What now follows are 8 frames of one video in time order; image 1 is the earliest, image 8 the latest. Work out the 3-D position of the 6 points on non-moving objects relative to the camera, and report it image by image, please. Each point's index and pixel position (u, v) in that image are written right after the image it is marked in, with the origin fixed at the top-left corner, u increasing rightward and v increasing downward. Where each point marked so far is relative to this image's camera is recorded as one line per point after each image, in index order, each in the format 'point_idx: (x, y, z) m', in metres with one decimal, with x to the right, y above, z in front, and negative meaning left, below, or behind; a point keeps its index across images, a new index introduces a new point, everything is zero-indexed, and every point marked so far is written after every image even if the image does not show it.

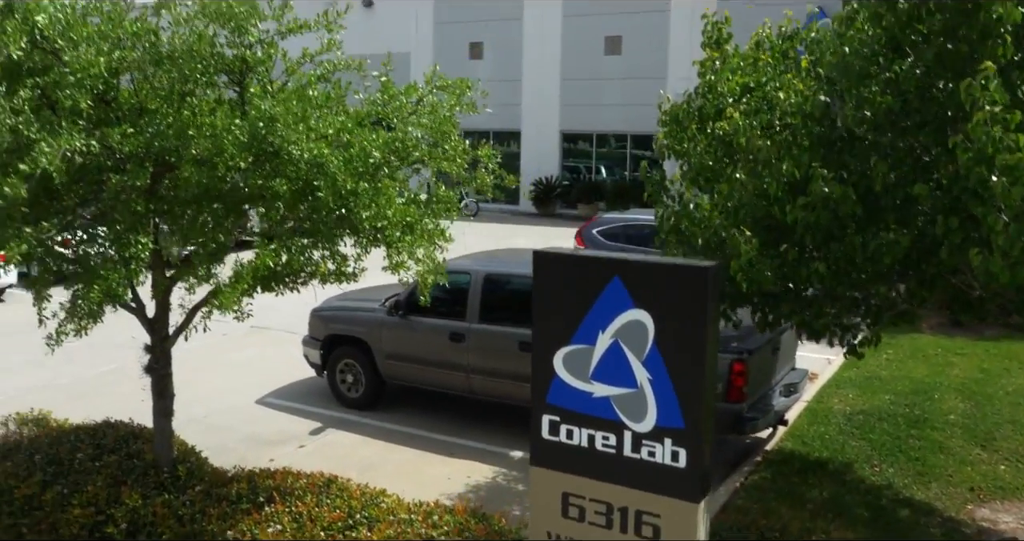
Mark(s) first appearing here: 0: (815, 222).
0: (+1.5, +0.2, +4.5) m
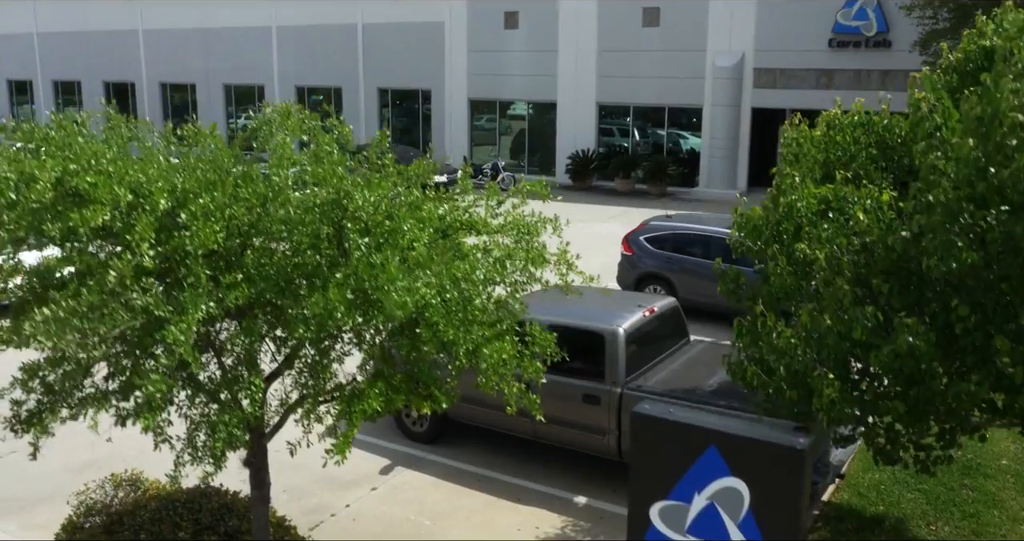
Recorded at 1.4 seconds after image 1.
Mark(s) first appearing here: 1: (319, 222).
0: (+1.9, -0.5, +4.6) m
1: (-1.0, +0.2, +4.7) m
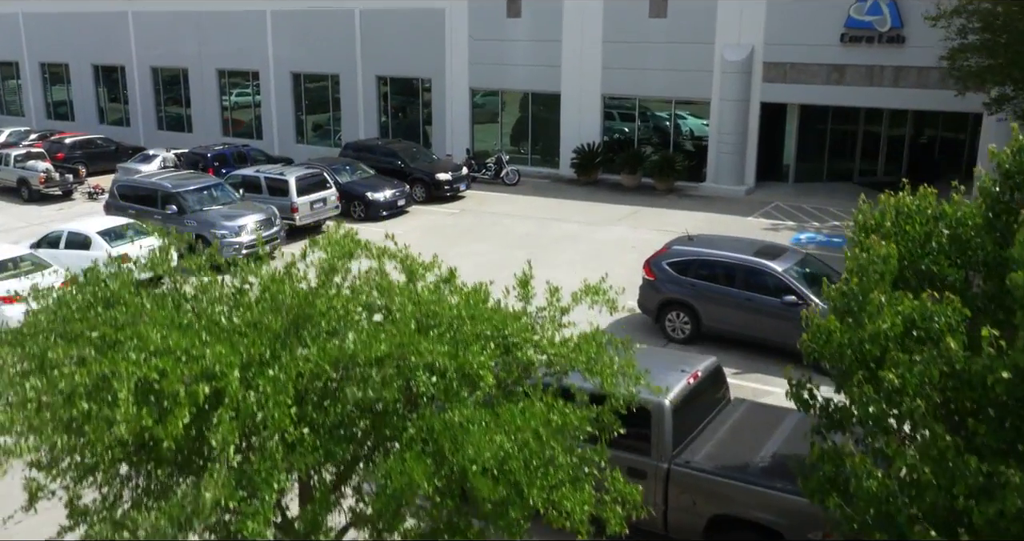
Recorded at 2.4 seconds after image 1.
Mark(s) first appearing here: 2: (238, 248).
0: (+2.3, -1.2, +4.4) m
1: (-0.6, -0.5, +4.4) m
2: (-5.2, +0.4, +17.4) m
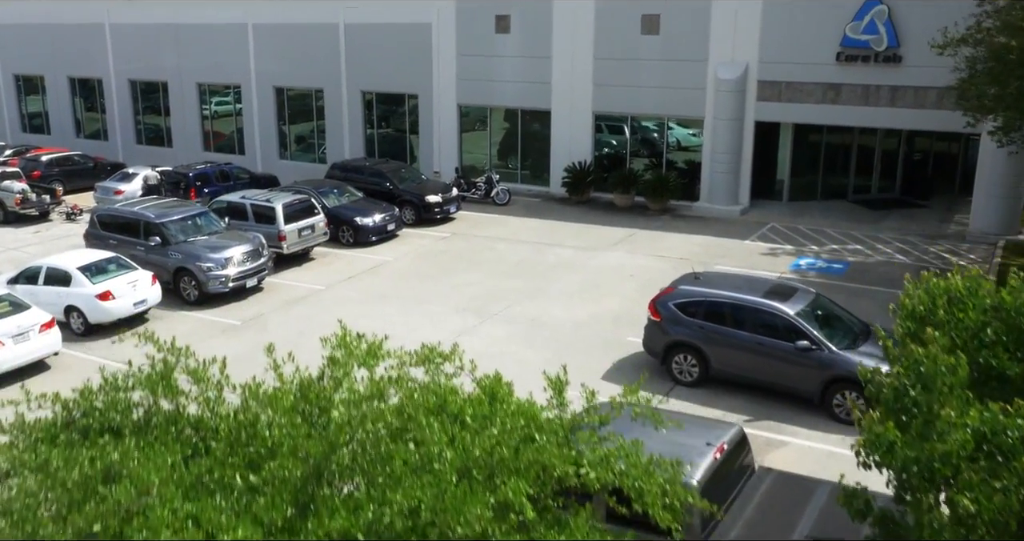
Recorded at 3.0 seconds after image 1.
0: (+2.6, -1.8, +4.0) m
1: (-0.4, -1.1, +3.9) m
2: (-5.3, -0.2, +16.8) m
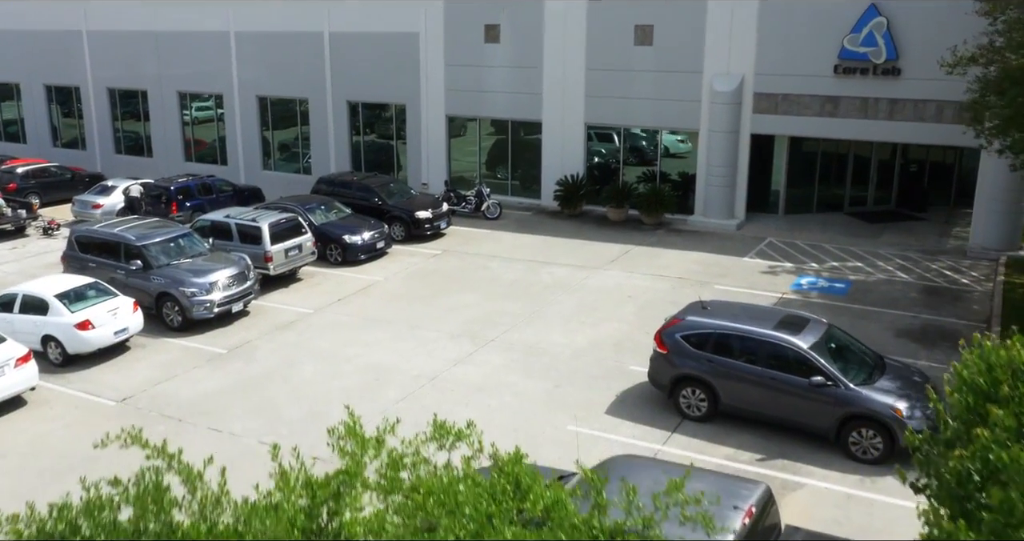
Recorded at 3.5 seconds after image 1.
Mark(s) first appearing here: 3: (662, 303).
0: (+2.8, -2.2, +3.5) m
1: (-0.2, -1.5, +3.4) m
2: (-5.3, -0.6, +16.2) m
3: (+2.8, -0.6, +17.2) m
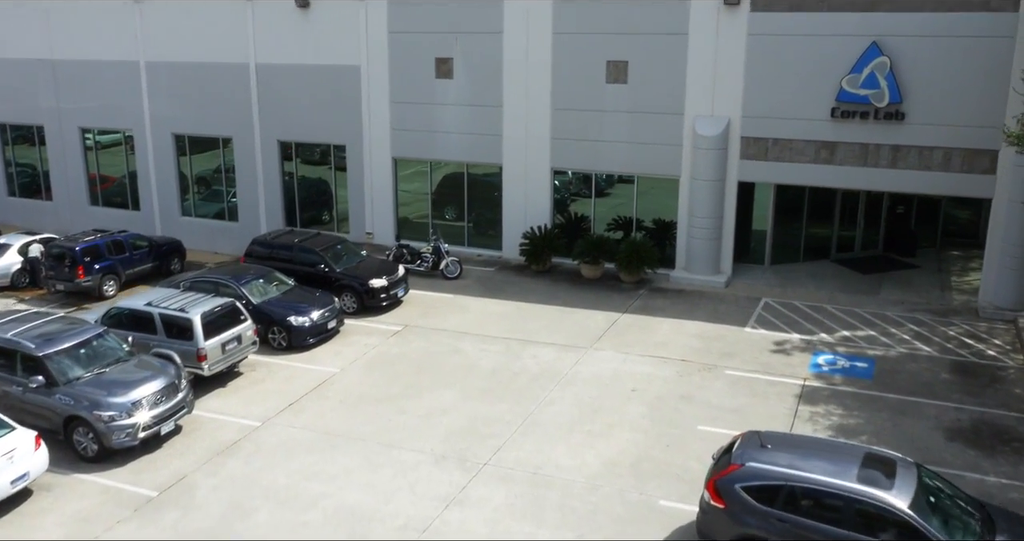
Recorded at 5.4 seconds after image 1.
0: (+3.8, -3.7, +1.3) m
1: (+0.9, -3.1, +0.9) m
2: (-5.4, -2.3, +13.2) m
3: (+2.6, -2.1, +14.8) m
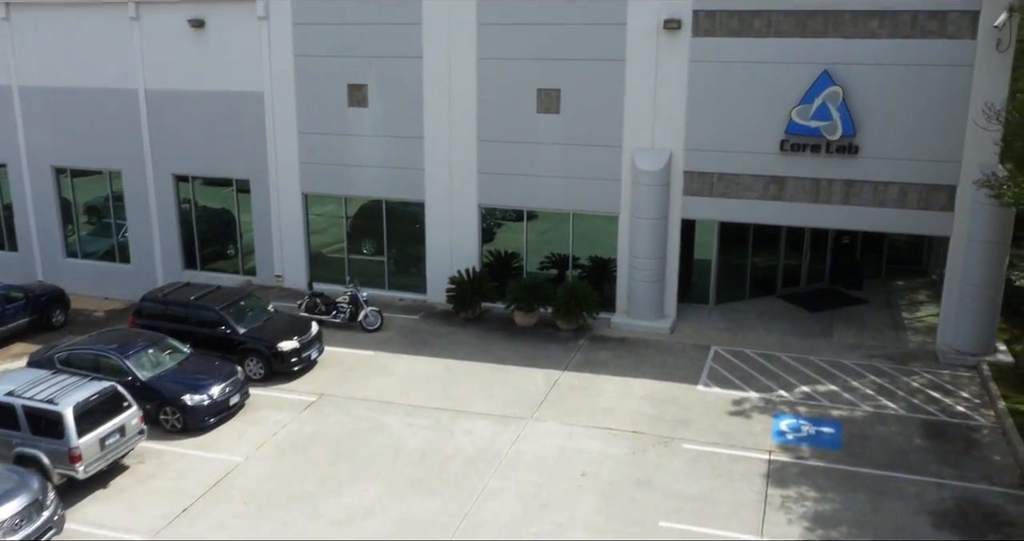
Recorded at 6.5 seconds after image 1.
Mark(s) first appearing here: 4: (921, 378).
0: (+4.1, -4.6, -0.3) m
1: (+1.2, -4.1, -0.9) m
2: (-6.2, -3.5, +10.7) m
3: (+1.6, -3.0, +13.1) m
4: (+7.5, -2.0, +16.8) m
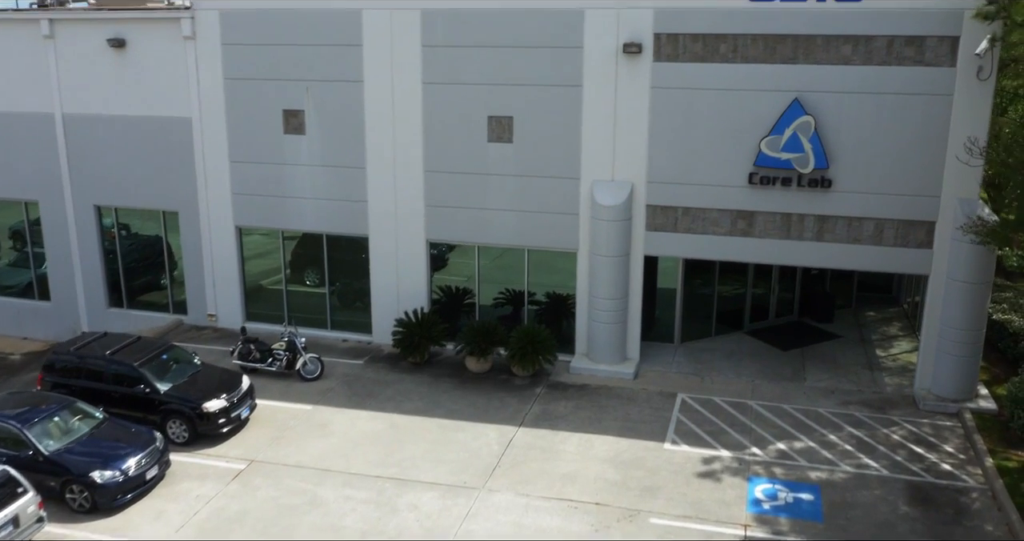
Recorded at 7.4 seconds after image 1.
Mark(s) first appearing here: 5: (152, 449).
0: (+4.0, -5.4, -1.5) m
1: (+1.2, -5.0, -2.3) m
2: (-6.7, -4.4, +9.1) m
3: (+1.0, -3.9, +11.8) m
4: (+6.6, -2.7, +15.7) m
5: (-5.5, -2.7, +14.1) m
